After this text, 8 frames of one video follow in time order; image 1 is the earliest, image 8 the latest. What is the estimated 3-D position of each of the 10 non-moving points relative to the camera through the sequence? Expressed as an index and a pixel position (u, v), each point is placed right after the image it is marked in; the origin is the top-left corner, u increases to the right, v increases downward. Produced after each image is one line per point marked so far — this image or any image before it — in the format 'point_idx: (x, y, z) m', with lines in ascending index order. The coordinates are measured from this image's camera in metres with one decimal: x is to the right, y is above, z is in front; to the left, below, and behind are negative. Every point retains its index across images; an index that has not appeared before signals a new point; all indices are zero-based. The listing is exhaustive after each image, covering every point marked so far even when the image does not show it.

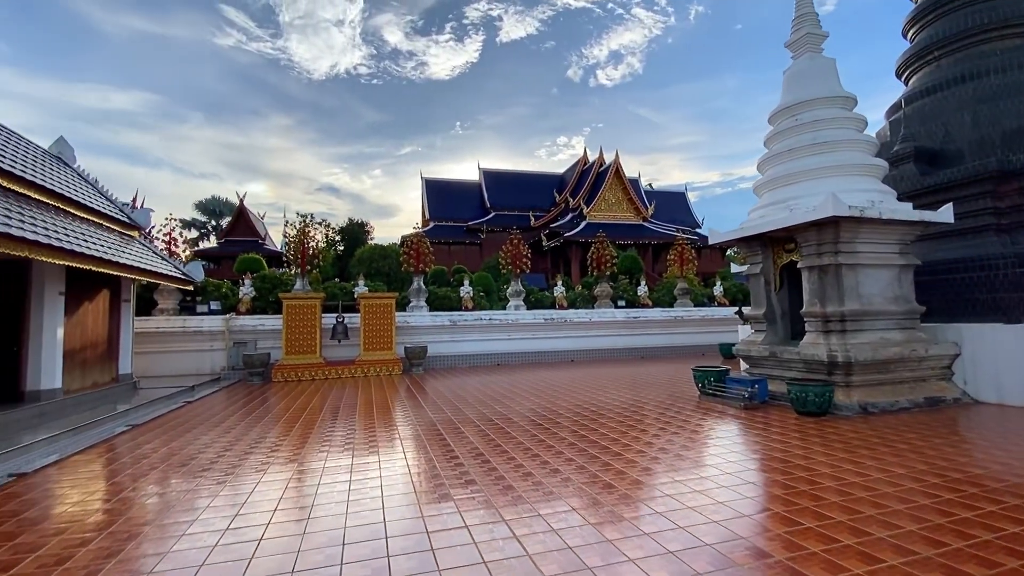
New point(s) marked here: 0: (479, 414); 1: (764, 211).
0: (-0.5, -1.8, +7.3) m
1: (+2.9, +0.9, +5.6) m
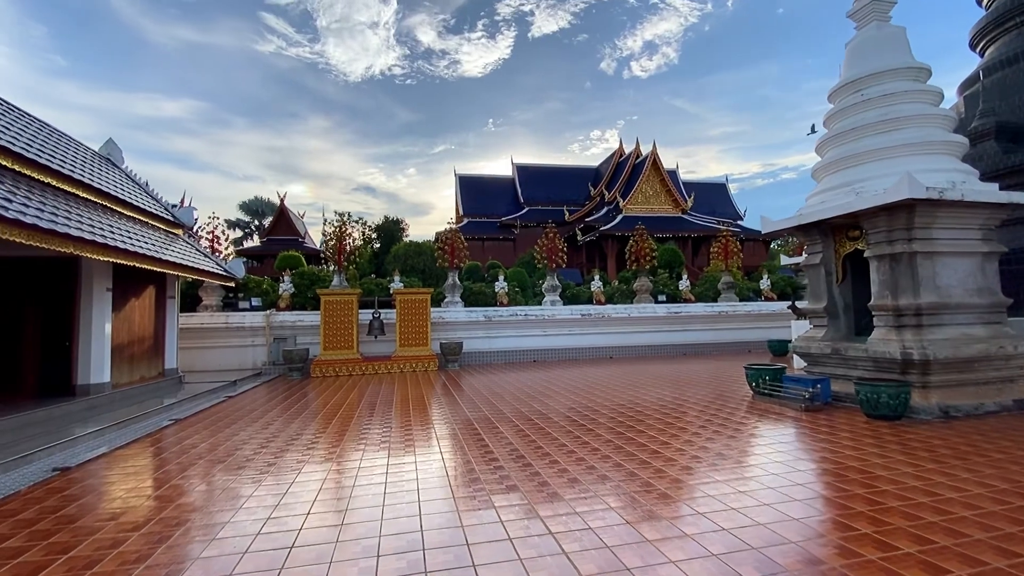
0: (+0.1, -1.7, +7.1) m
1: (+3.3, +1.0, +5.1) m
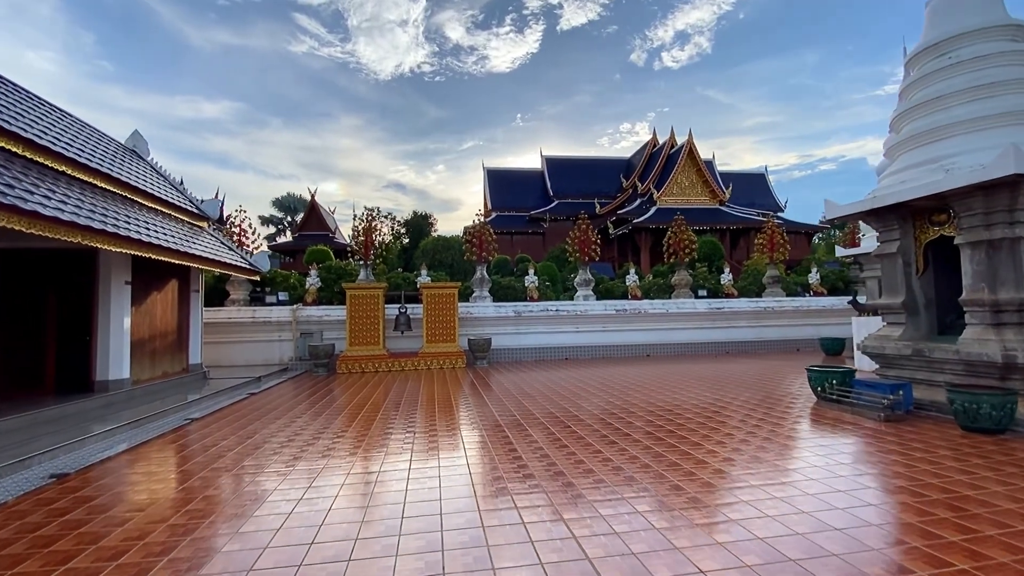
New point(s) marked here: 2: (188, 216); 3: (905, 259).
0: (+0.5, -1.6, +6.7) m
1: (+3.6, +1.1, +4.5) m
2: (-5.6, +1.2, +8.3) m
3: (+3.7, +0.3, +4.6) m
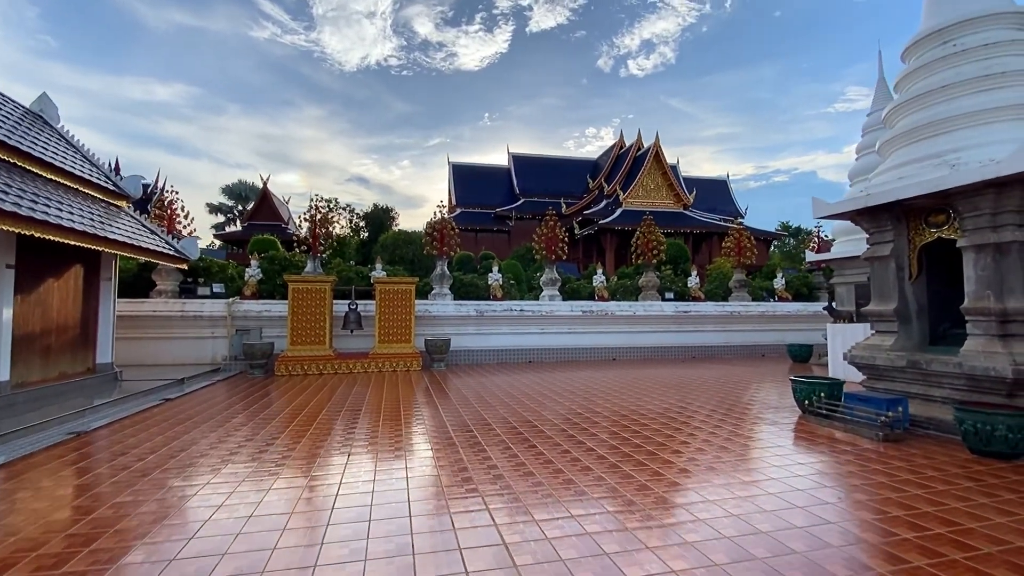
0: (0.0, -1.6, +6.1) m
1: (+3.3, +1.0, +4.1) m
2: (-6.1, +1.4, +7.3) m
3: (+3.4, +0.2, +4.3) m
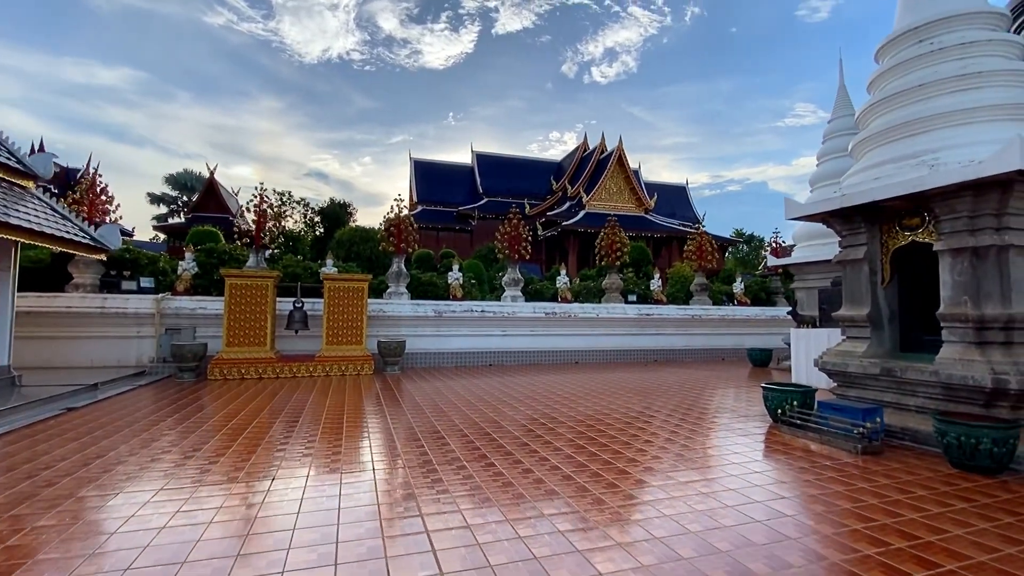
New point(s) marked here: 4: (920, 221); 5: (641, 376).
0: (-0.5, -1.6, +5.7) m
1: (+3.0, +1.0, +4.0) m
2: (-6.6, +1.5, +6.4) m
3: (+3.1, +0.2, +4.1) m
4: (+3.2, +0.5, +3.8) m
5: (+2.4, -1.7, +9.1) m
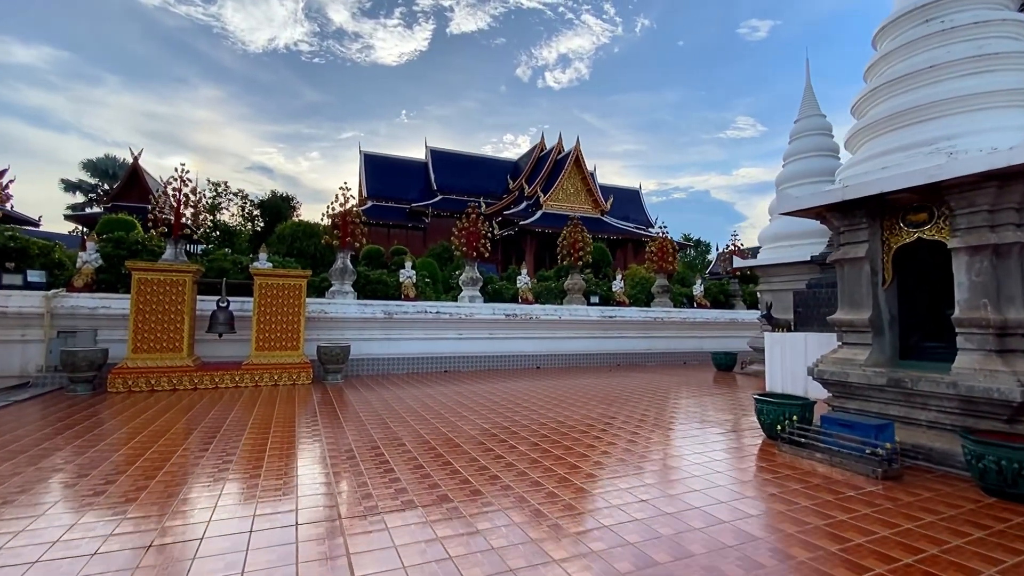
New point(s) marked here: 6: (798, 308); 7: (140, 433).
0: (-0.9, -1.6, +5.0) m
1: (+2.8, +1.0, +3.6) m
2: (-7.1, +1.6, +5.1) m
3: (+2.8, +0.2, +3.8) m
4: (+3.0, +0.5, +3.5) m
5: (+1.7, -1.7, +8.6) m
6: (+3.6, -0.2, +6.0) m
7: (-3.7, -1.5, +4.8) m
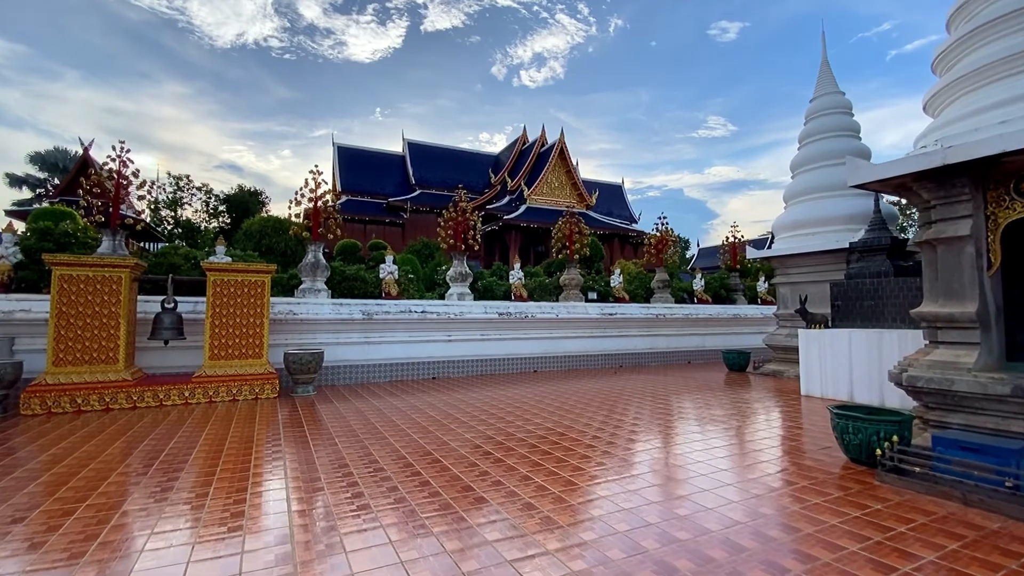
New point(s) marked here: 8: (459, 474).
0: (-0.9, -1.5, +4.1) m
1: (+2.9, +1.0, +2.9) m
2: (-7.0, +1.6, +3.9) m
3: (+2.9, +0.3, +3.0) m
4: (+3.1, +0.6, +2.8) m
5: (+1.6, -1.6, +7.9) m
6: (+3.6, -0.1, +5.4) m
7: (-3.6, -1.5, +3.8) m
8: (-0.3, -1.5, +3.6) m
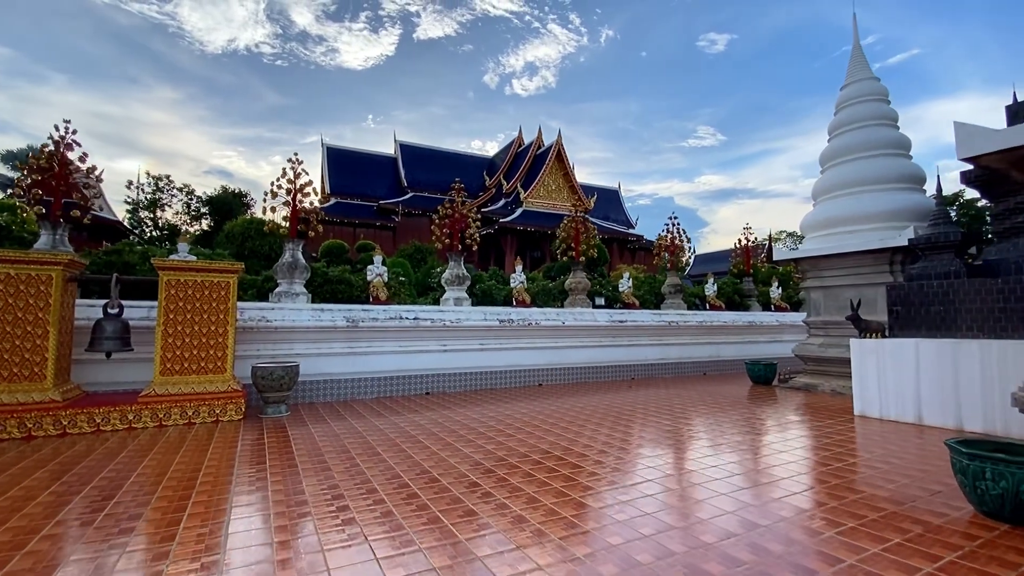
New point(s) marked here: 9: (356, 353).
0: (-0.8, -1.5, +3.3) m
1: (+3.0, +1.1, +2.2) m
2: (-6.9, +1.6, +3.0) m
3: (+3.0, +0.3, +2.3) m
4: (+3.2, +0.6, +2.1) m
5: (+1.6, -1.6, +7.1) m
6: (+3.7, -0.2, +4.6) m
7: (-3.5, -1.4, +2.9) m
8: (-0.2, -1.5, +2.8) m
9: (-2.1, -0.9, +6.5) m
